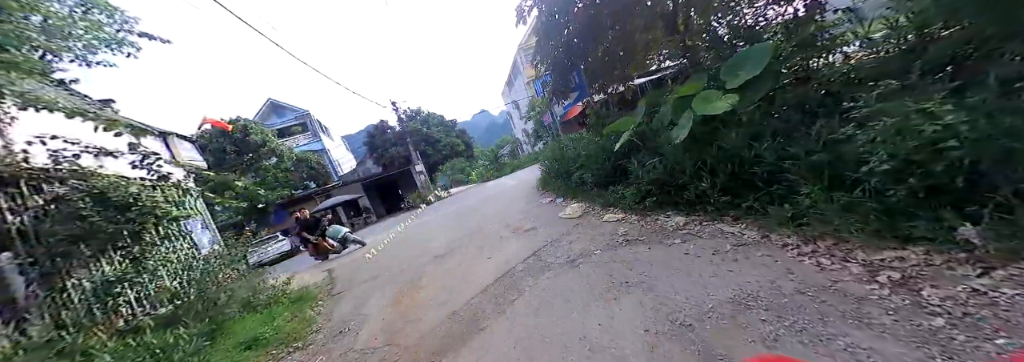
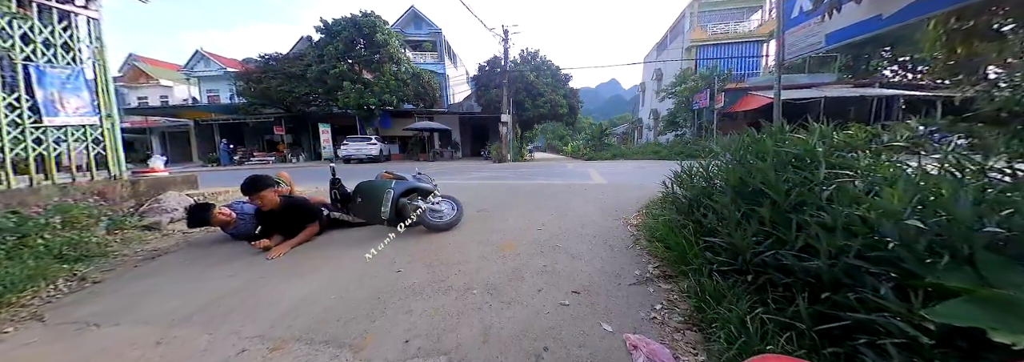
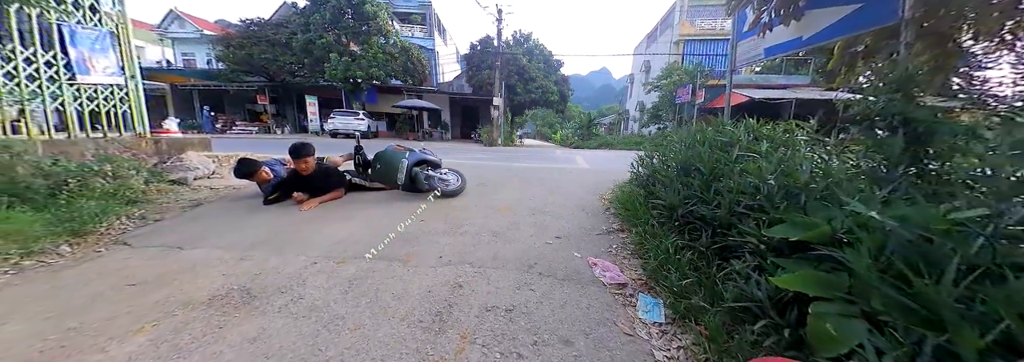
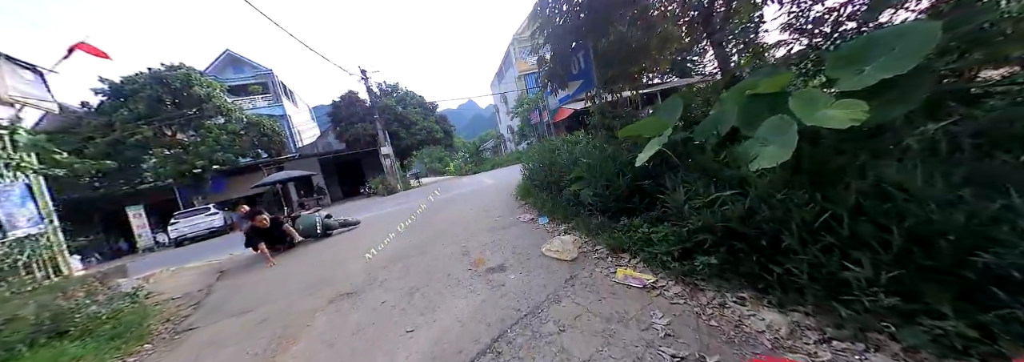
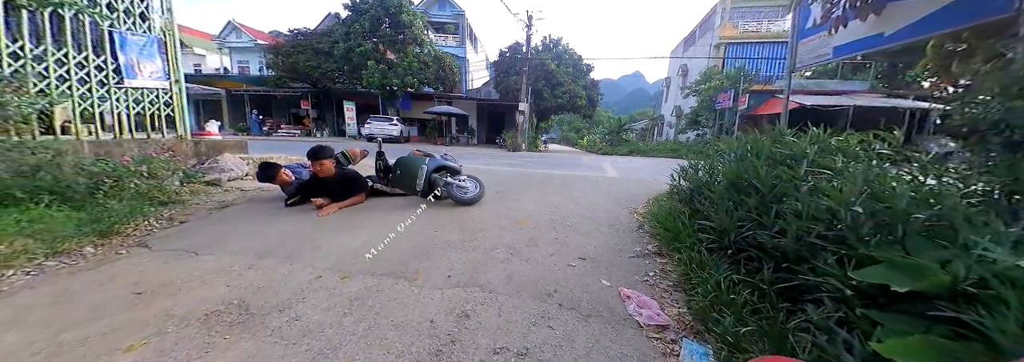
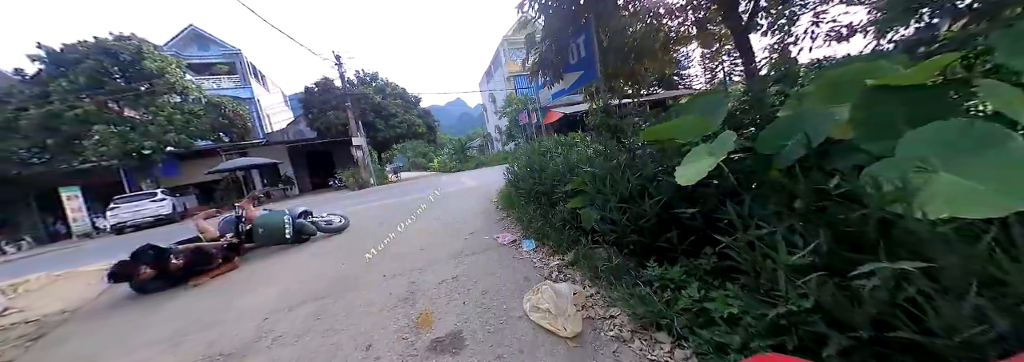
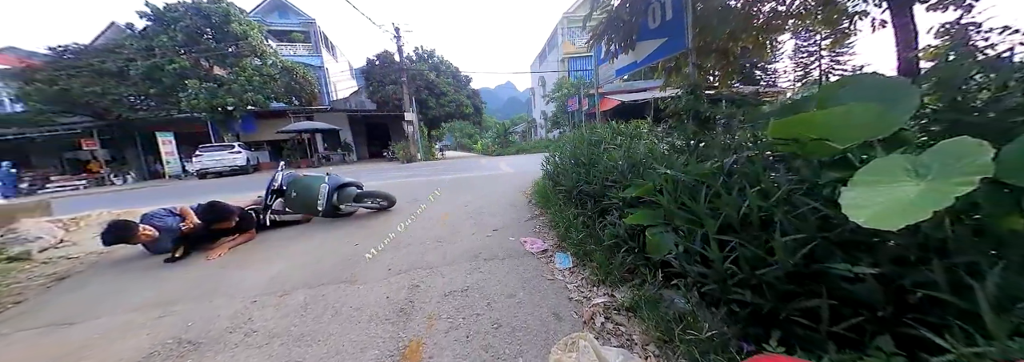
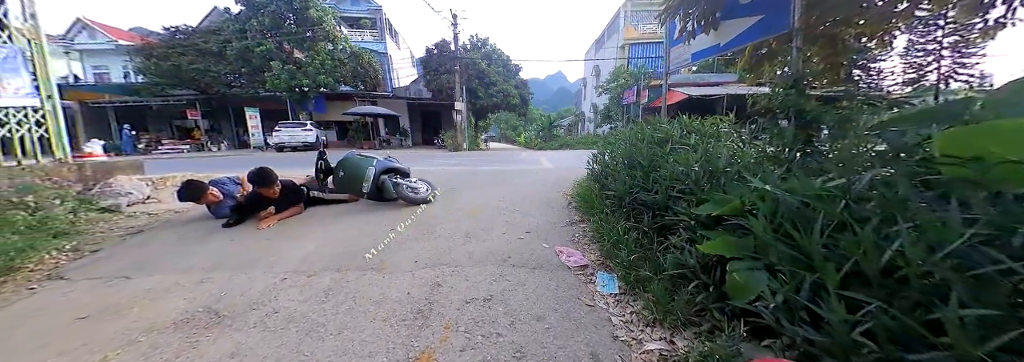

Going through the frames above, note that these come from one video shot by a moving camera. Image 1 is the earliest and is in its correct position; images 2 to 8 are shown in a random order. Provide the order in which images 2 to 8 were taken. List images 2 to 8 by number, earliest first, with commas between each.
4, 6, 7, 8, 3, 5, 2
